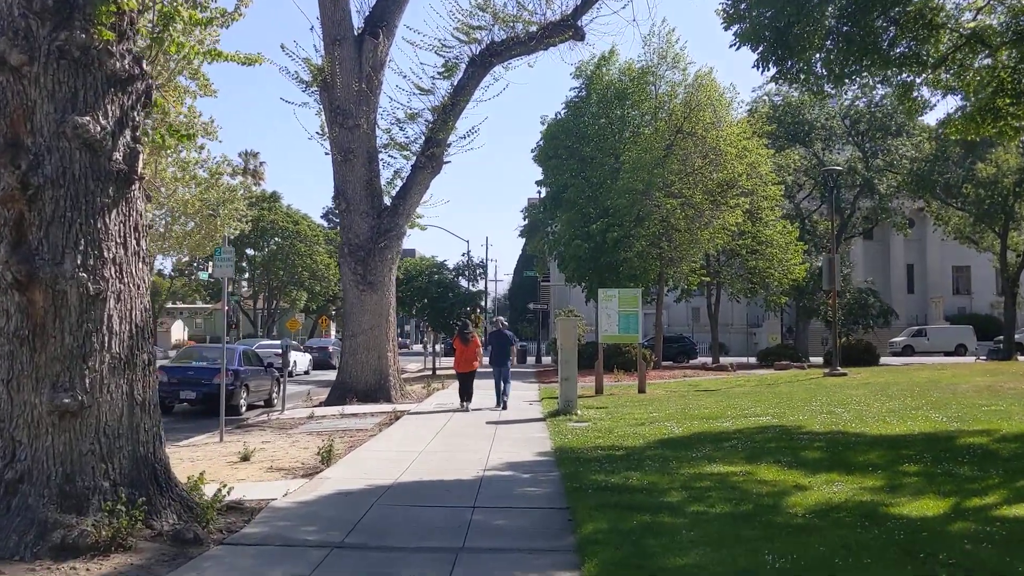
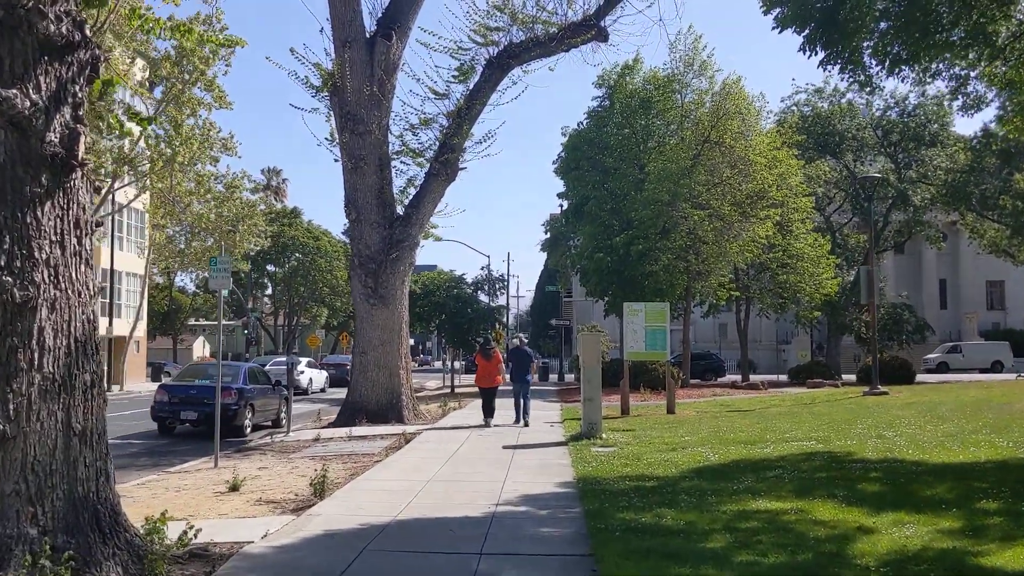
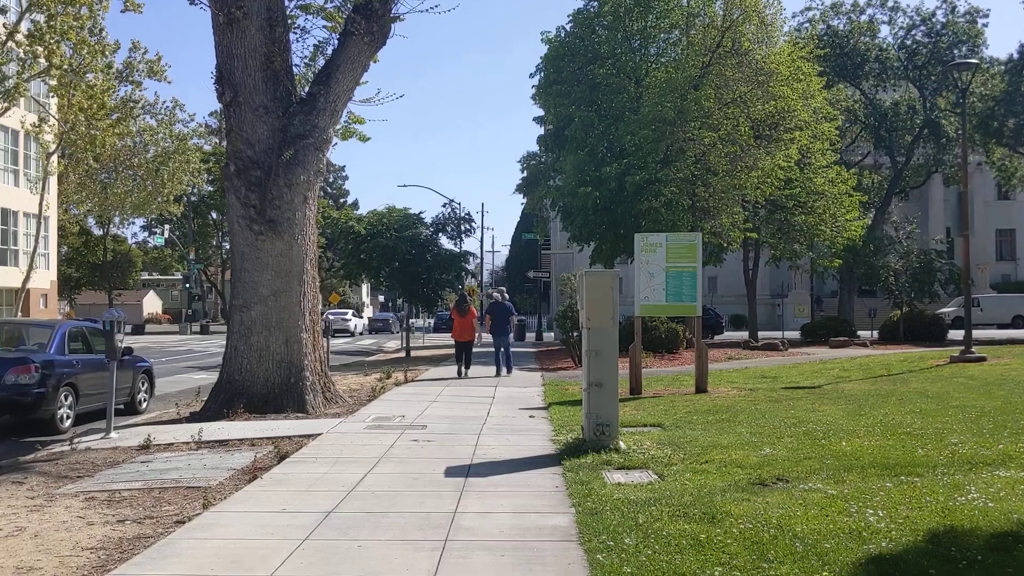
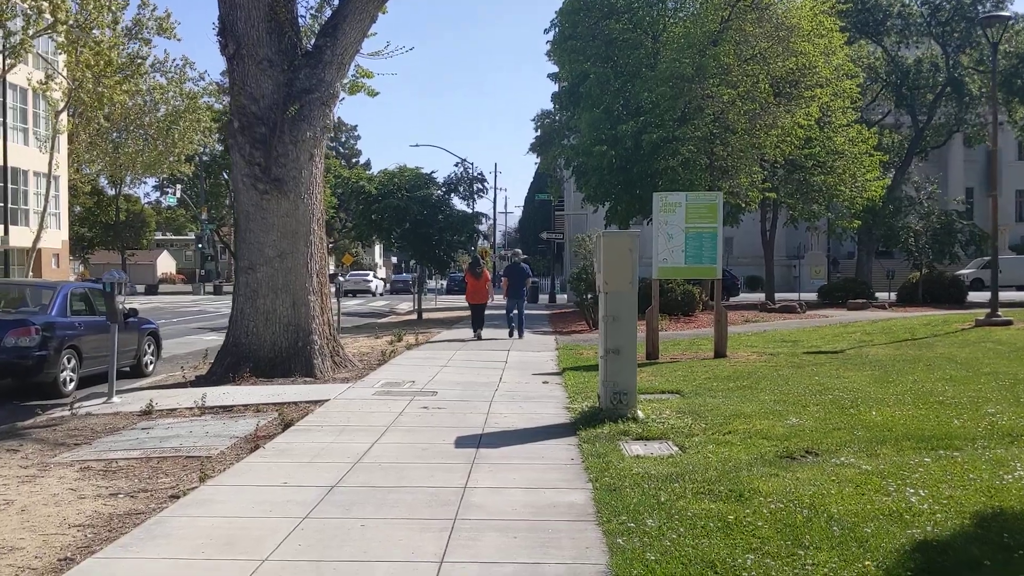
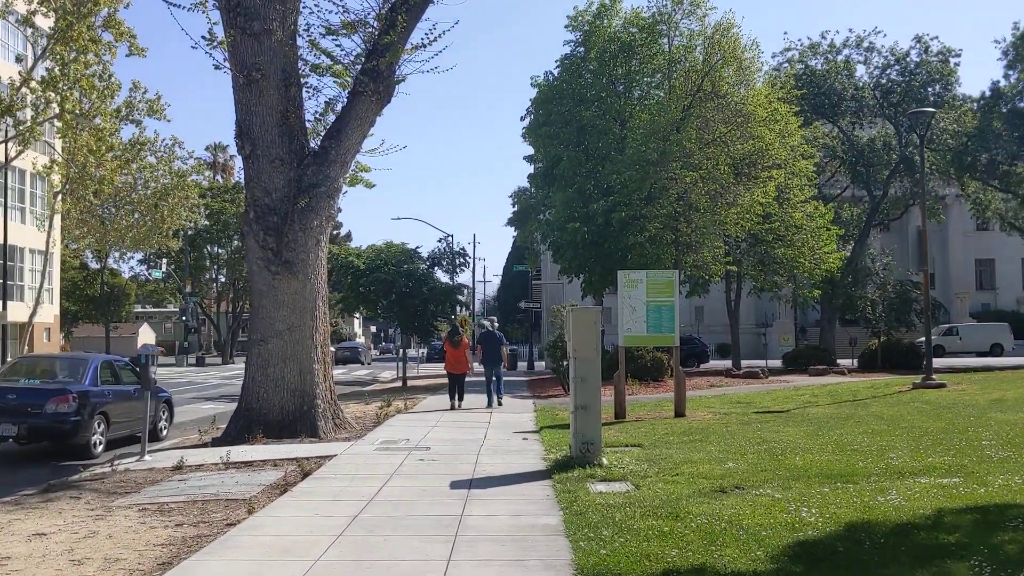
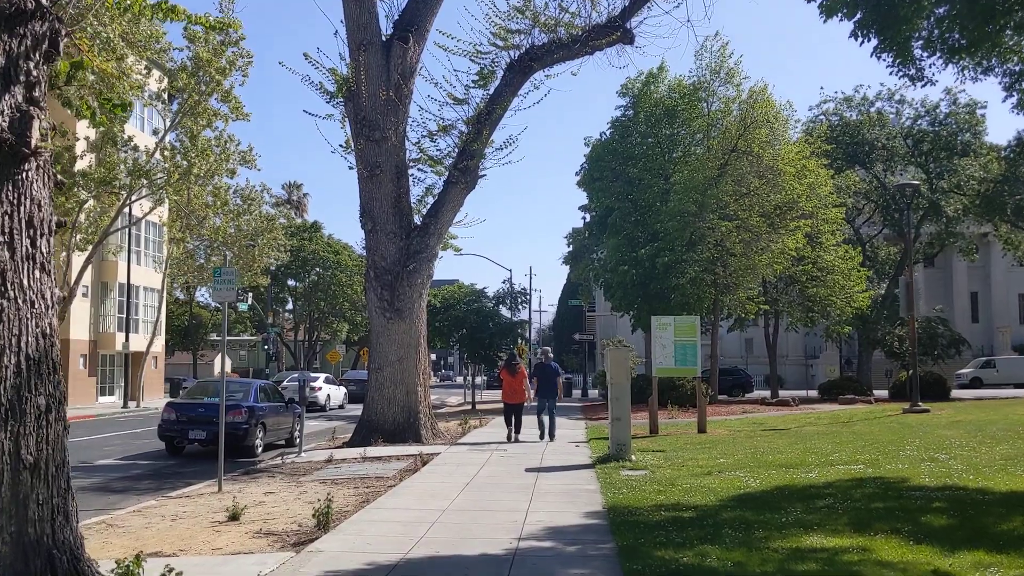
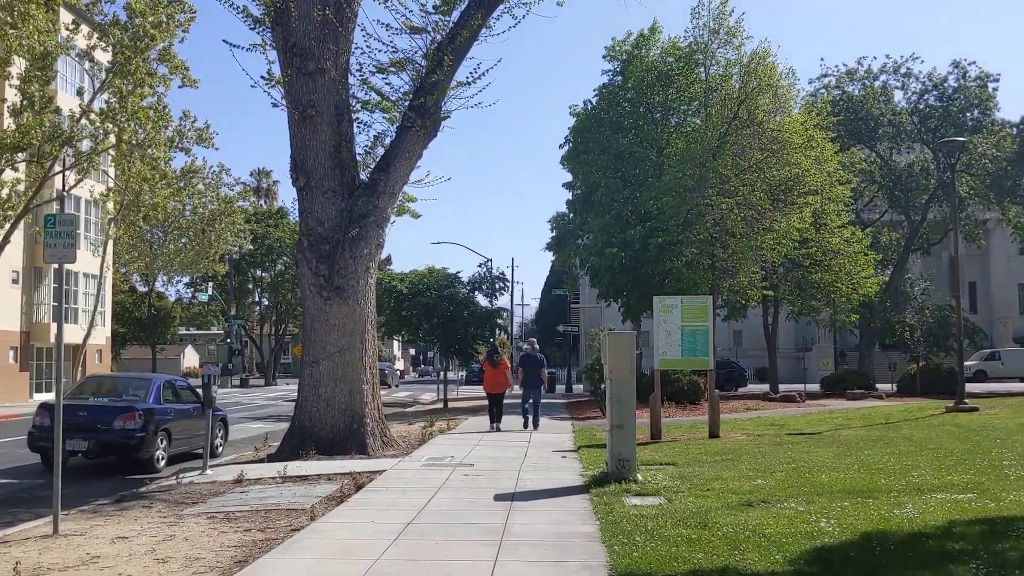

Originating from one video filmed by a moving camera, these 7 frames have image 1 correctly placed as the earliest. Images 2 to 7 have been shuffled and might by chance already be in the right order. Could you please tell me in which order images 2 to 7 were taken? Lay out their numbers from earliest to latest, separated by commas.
2, 6, 7, 5, 3, 4
